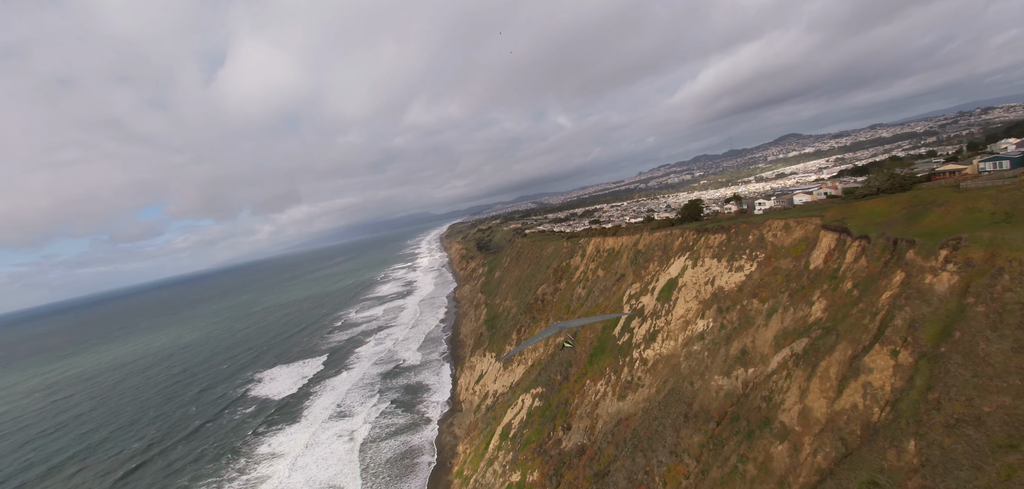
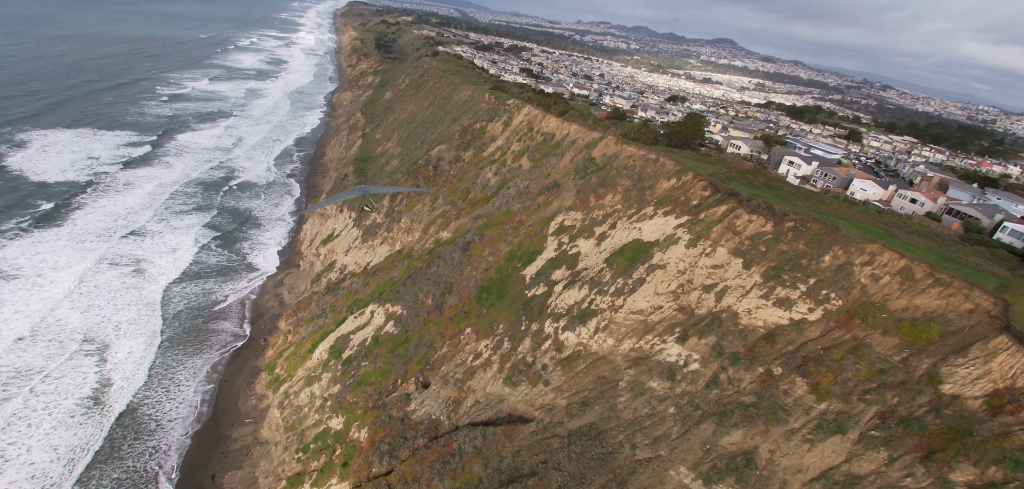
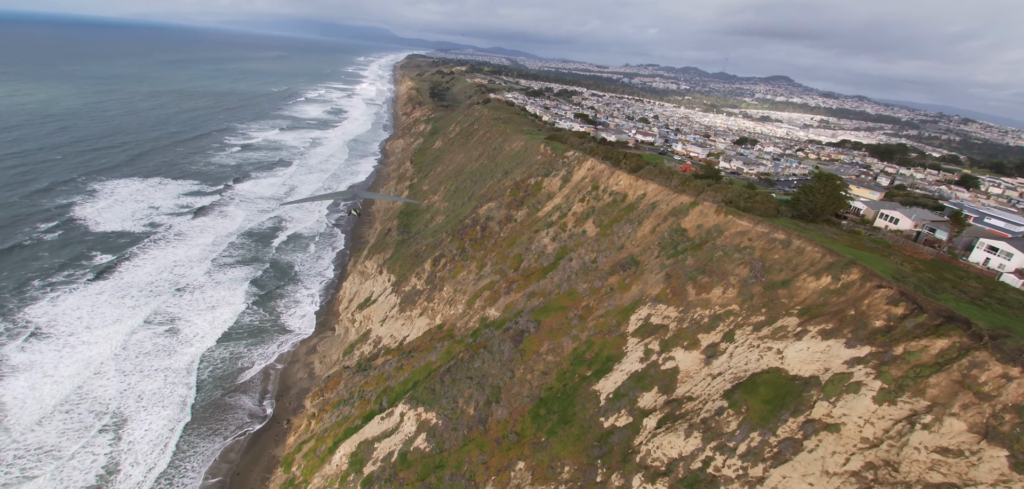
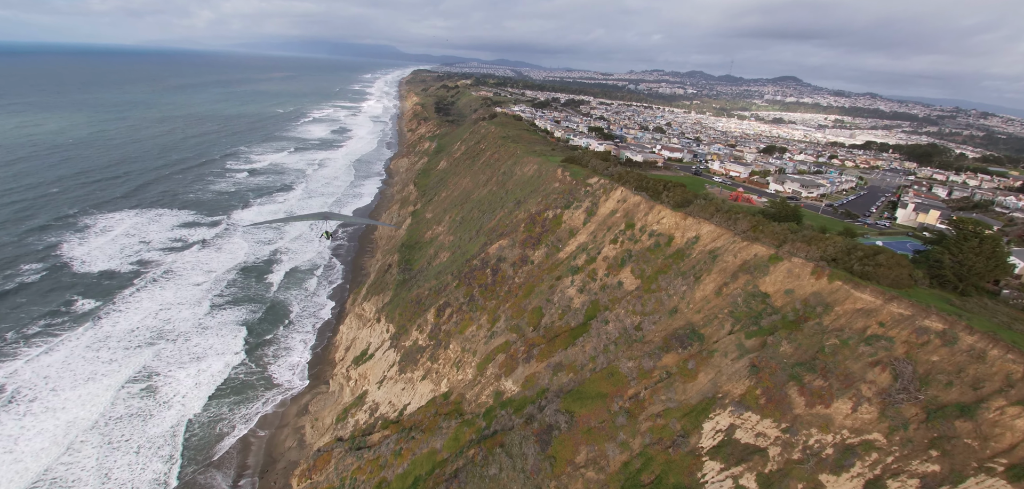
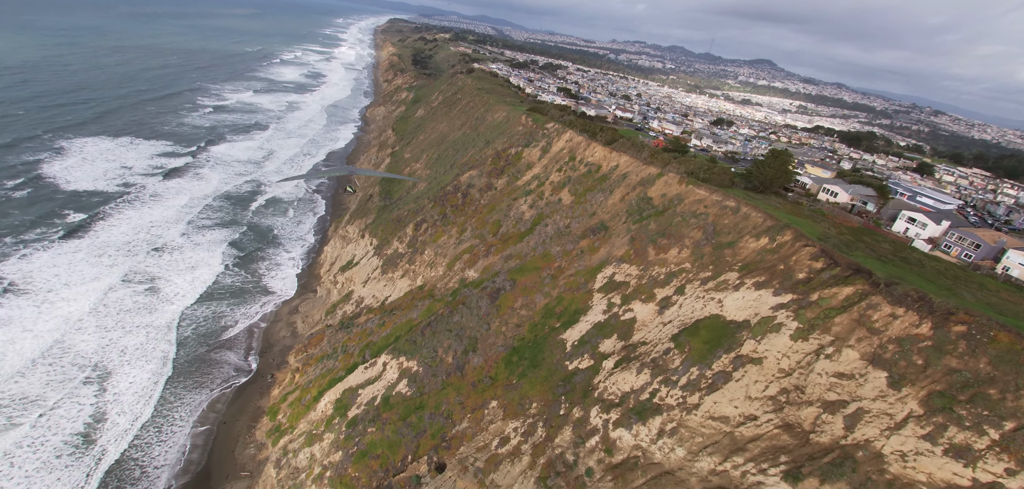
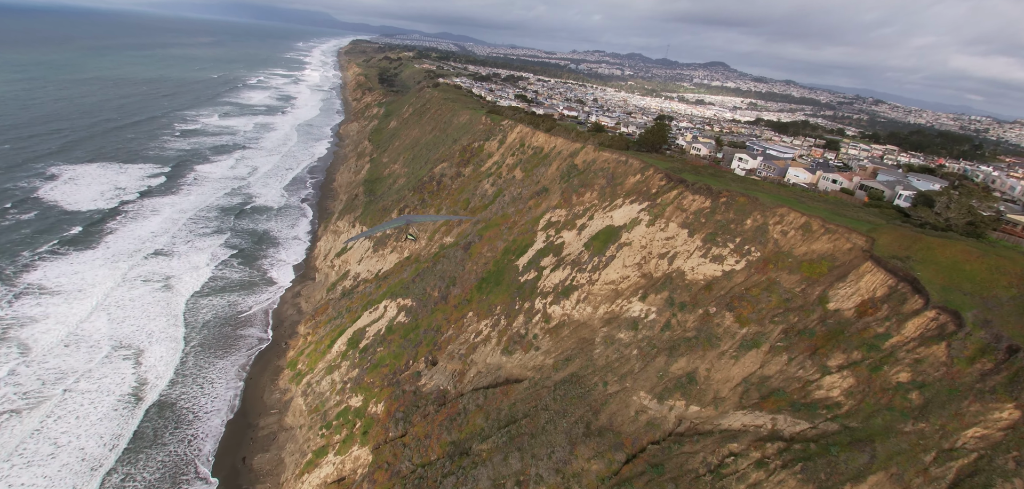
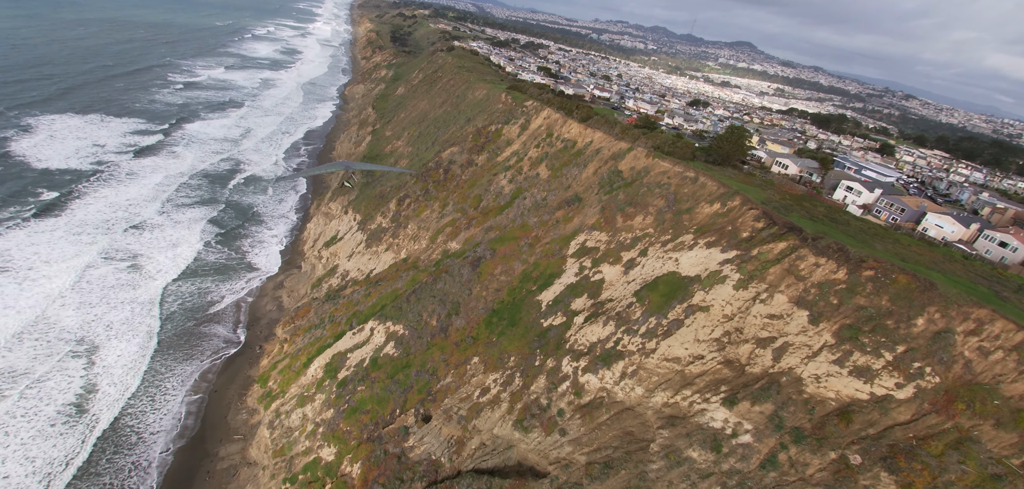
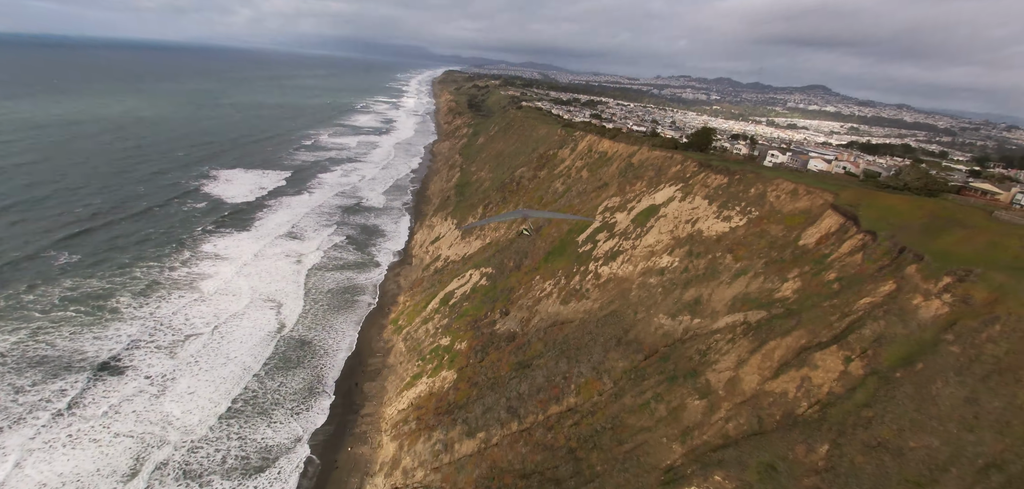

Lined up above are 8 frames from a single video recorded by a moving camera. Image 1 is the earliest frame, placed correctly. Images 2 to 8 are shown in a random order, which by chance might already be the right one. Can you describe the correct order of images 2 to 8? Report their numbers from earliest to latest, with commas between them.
8, 6, 2, 7, 5, 3, 4
